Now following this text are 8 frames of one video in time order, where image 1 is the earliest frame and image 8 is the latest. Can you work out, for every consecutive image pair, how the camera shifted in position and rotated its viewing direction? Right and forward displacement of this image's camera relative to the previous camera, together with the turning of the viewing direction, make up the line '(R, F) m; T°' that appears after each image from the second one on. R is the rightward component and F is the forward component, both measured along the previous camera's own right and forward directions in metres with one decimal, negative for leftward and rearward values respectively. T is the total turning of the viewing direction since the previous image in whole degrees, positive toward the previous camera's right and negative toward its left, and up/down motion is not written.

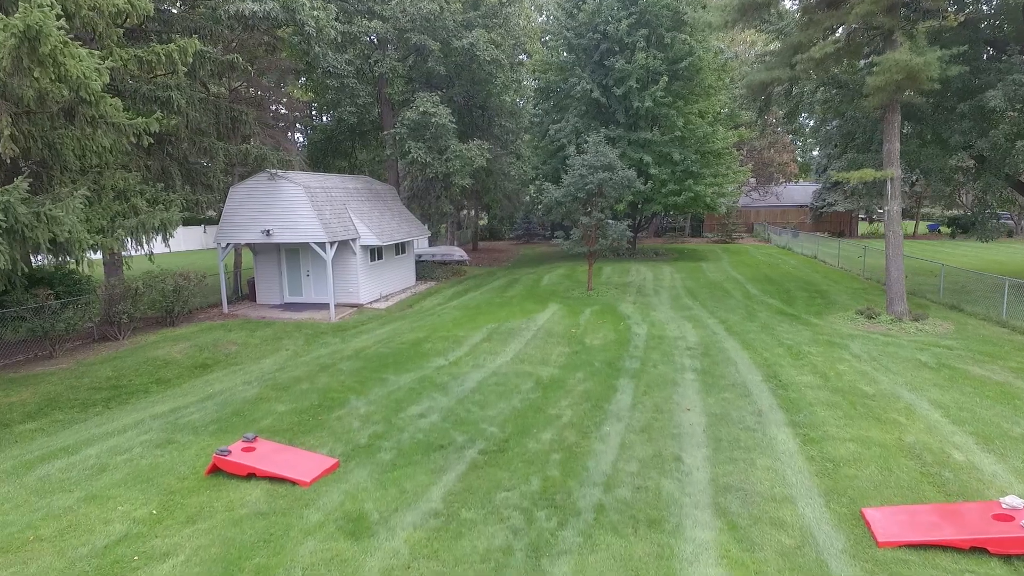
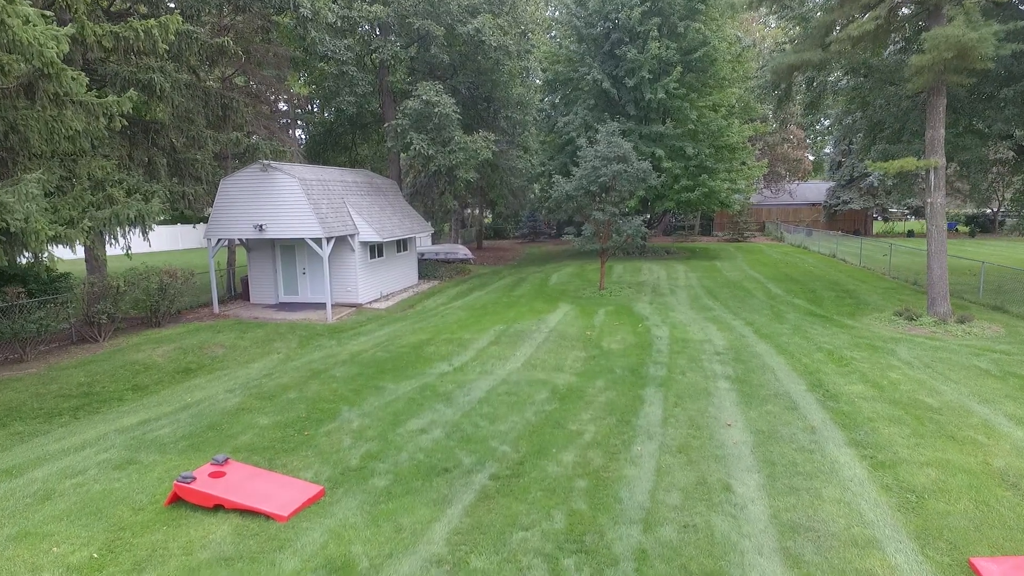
(-0.1, +1.0) m; 0°
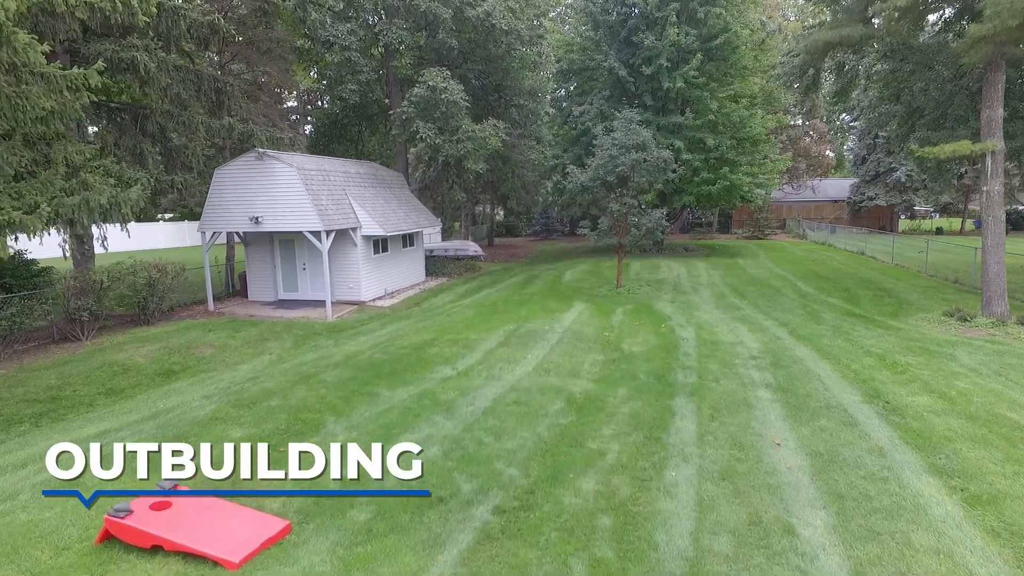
(0.0, +1.0) m; -1°
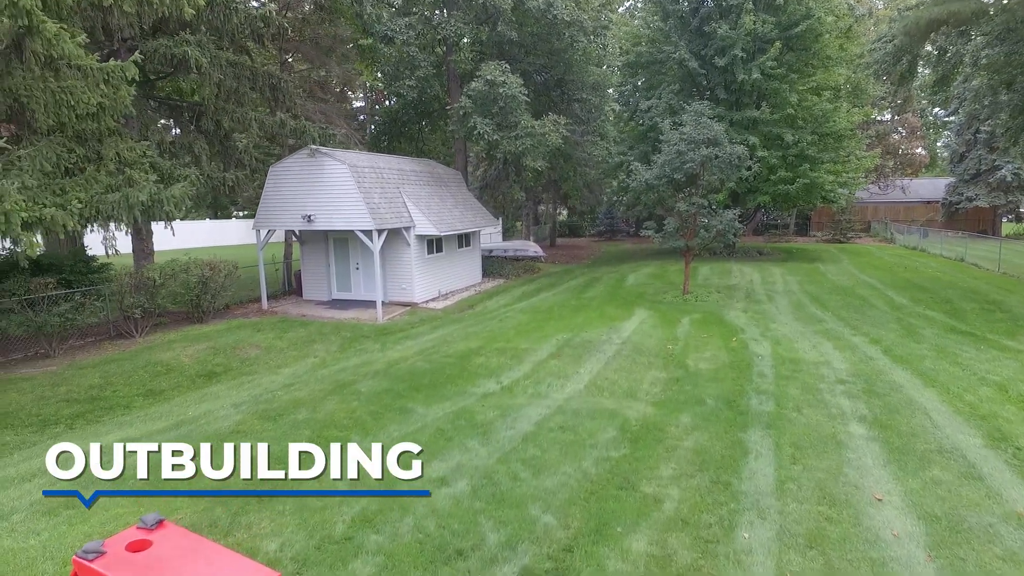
(+0.2, +0.8) m; -6°
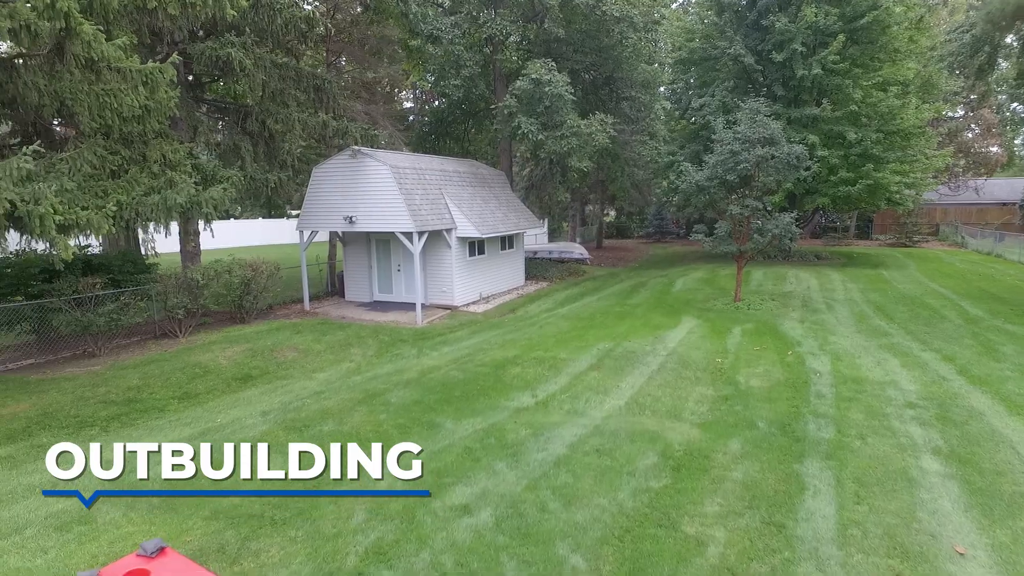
(+0.1, +0.4) m; -4°
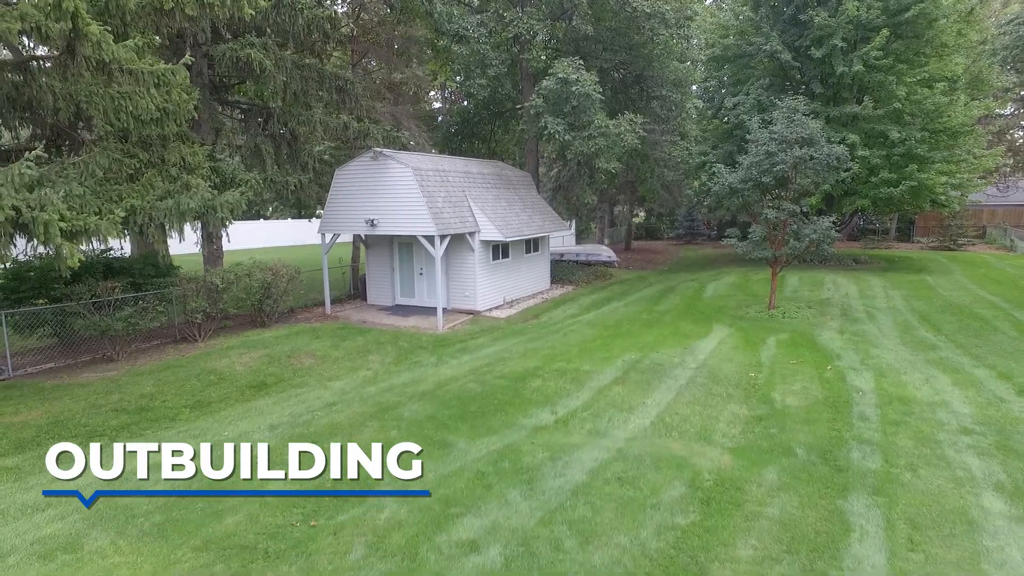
(+0.1, +0.4) m; -3°
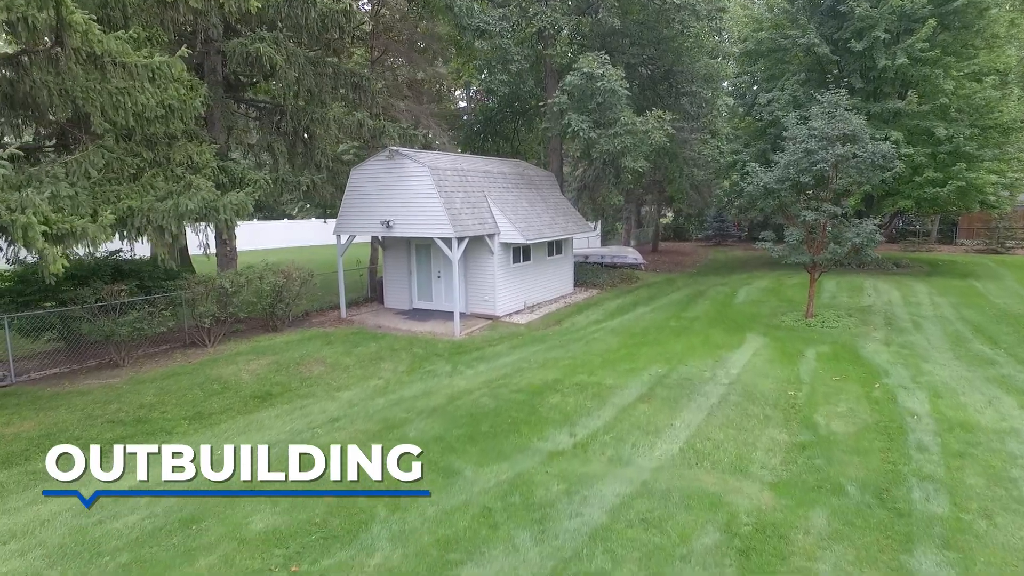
(+0.1, +0.6) m; -2°
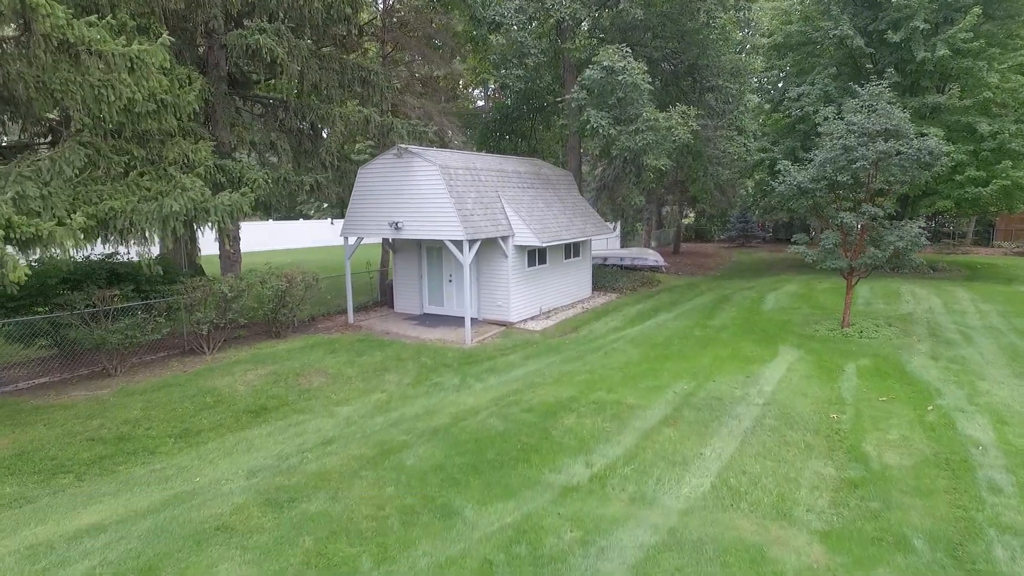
(+0.1, +0.7) m; -2°
